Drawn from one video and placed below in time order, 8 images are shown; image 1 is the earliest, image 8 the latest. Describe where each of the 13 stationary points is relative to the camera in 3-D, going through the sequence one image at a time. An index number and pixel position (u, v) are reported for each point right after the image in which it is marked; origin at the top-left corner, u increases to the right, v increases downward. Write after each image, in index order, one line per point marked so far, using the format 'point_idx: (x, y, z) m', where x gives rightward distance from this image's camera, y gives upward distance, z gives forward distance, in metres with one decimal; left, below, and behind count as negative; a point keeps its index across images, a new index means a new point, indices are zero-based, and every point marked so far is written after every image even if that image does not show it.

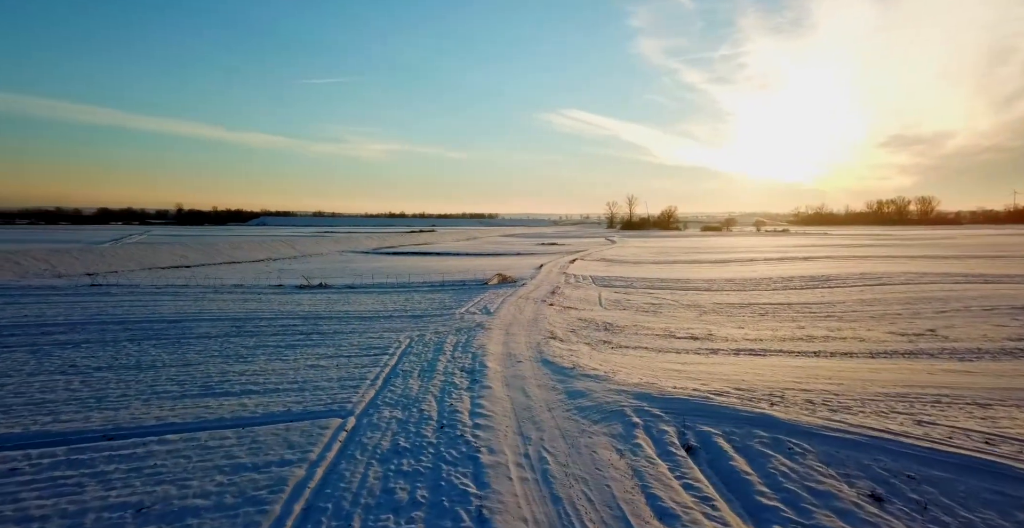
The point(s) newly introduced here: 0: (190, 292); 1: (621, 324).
0: (-6.1, -0.6, +10.7) m
1: (+1.6, -0.9, +8.6) m
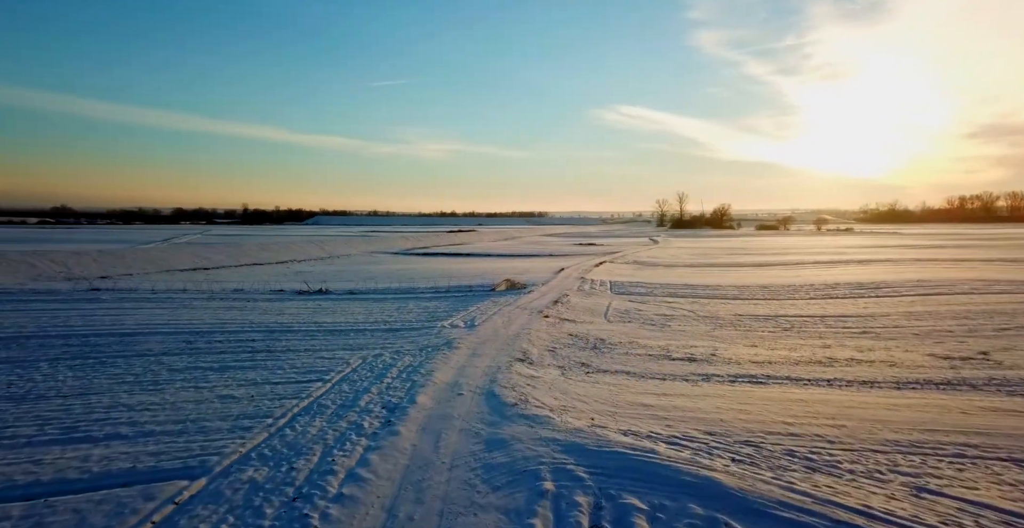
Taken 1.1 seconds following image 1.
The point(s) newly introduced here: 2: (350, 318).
0: (-6.2, -0.7, +10.5) m
1: (+1.4, -1.1, +8.0) m
2: (-2.6, -0.9, +8.8) m
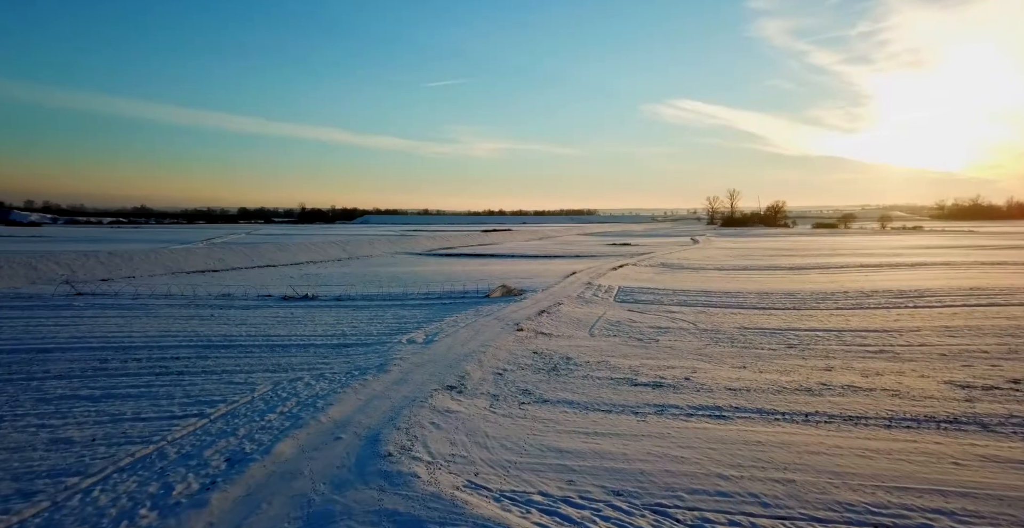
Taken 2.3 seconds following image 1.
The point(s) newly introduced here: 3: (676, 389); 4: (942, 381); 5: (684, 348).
0: (-6.5, -0.8, +10.3) m
1: (+0.9, -1.3, +7.3) m
2: (-3.0, -1.0, +8.4) m
3: (+1.8, -1.4, +6.3) m
4: (+6.1, -1.6, +8.0) m
5: (+2.8, -1.4, +9.3) m
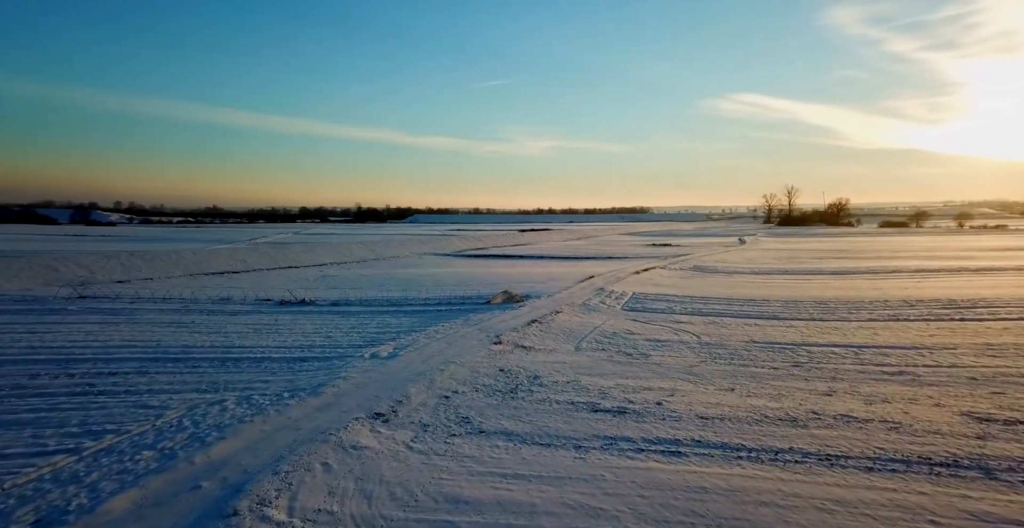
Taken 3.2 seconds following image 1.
0: (-6.8, -0.9, +10.3) m
1: (+0.5, -1.4, +6.9) m
2: (-3.4, -1.1, +8.2) m
3: (+1.3, -1.6, +5.8) m
4: (+5.6, -1.8, +7.2) m
5: (+2.5, -1.6, +8.8) m
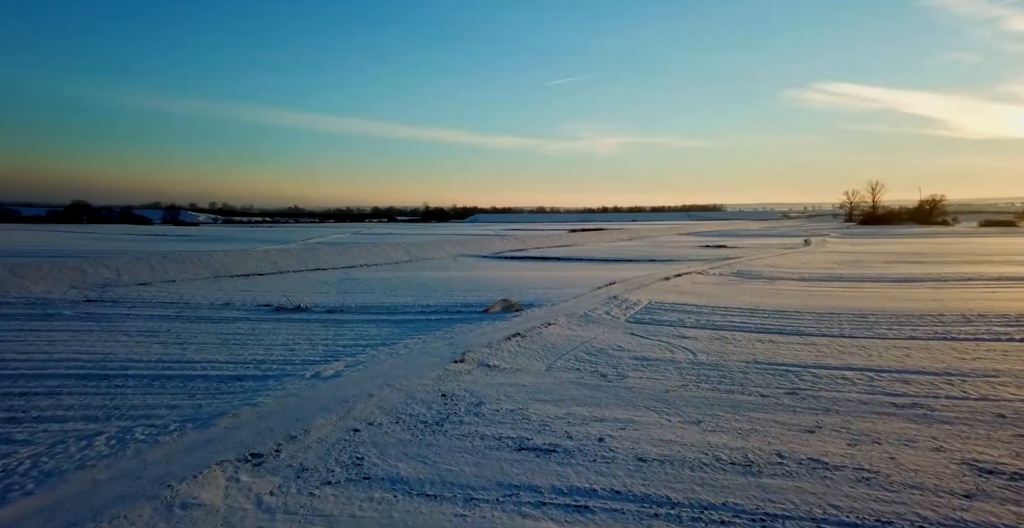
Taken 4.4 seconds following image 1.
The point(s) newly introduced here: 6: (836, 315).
0: (-7.1, -1.1, +10.5) m
1: (-0.3, -1.7, +6.4) m
2: (-4.0, -1.3, +8.1) m
3: (+0.5, -1.8, +5.3) m
4: (+4.9, -2.1, +6.3) m
5: (+1.9, -1.8, +8.1) m
6: (+10.6, -1.7, +18.6) m
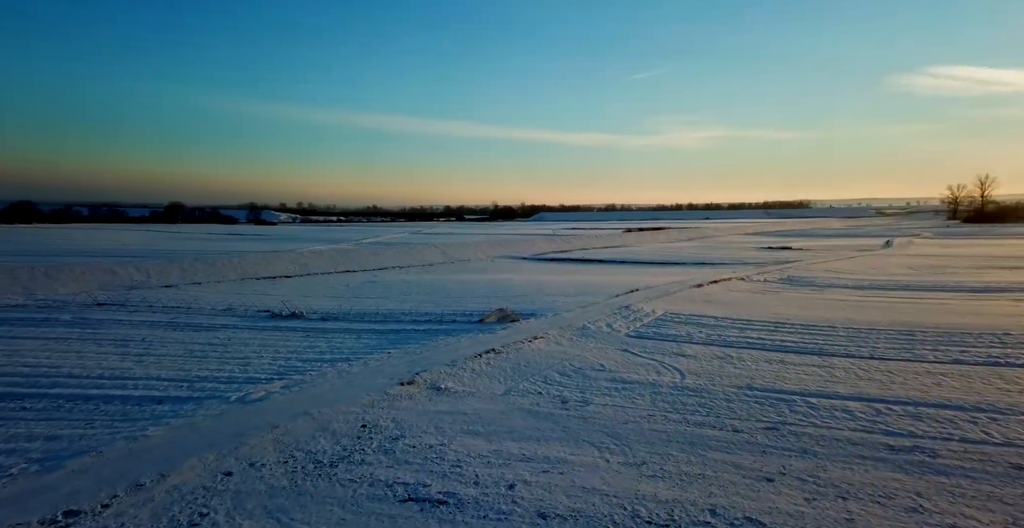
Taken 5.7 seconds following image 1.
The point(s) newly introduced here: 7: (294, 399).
0: (-7.6, -1.2, +10.7) m
1: (-1.1, -1.9, +6.0) m
2: (-4.7, -1.5, +8.0) m
3: (-0.5, -2.1, +4.8) m
4: (+4.0, -2.4, +5.3) m
5: (+1.2, -2.1, +7.5) m
6: (+10.9, -2.0, +17.0) m
7: (-2.6, -1.6, +6.8) m
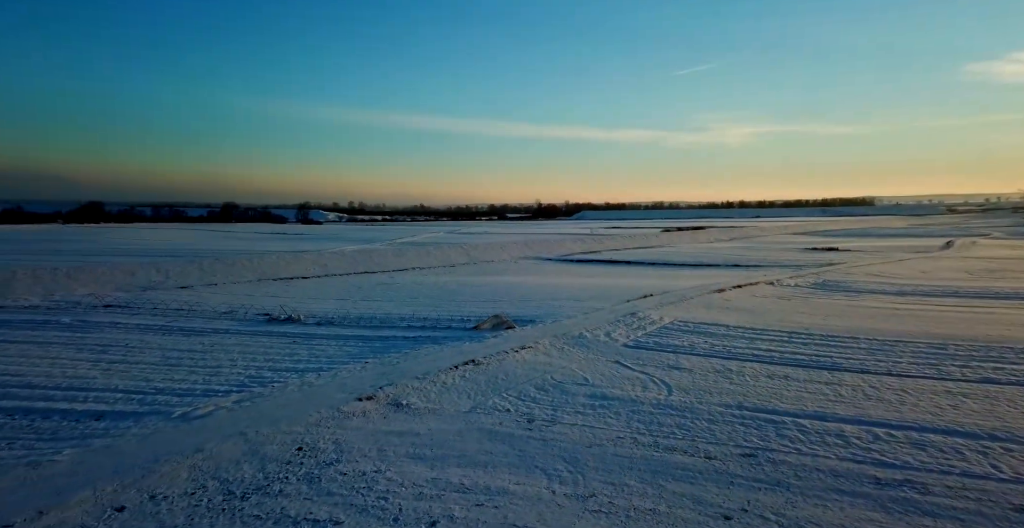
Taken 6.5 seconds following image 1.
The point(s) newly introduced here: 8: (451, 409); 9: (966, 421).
0: (-7.9, -1.3, +10.8) m
1: (-1.8, -2.1, +5.7) m
2: (-5.2, -1.7, +8.0) m
3: (-1.2, -2.2, +4.5) m
4: (+3.3, -2.6, +4.7) m
5: (+0.7, -2.3, +7.0) m
6: (+10.9, -2.2, +16.0) m
7: (-3.2, -1.8, +6.7) m
8: (-0.8, -2.0, +8.0) m
9: (+6.8, -2.6, +8.6) m
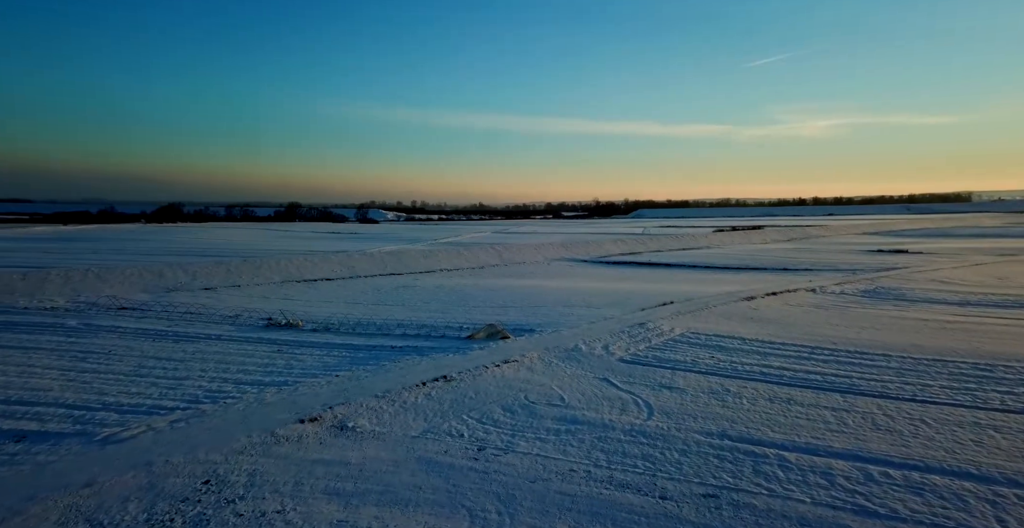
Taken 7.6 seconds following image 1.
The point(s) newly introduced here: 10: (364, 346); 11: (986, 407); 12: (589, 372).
0: (-8.2, -1.5, +11.0) m
1: (-2.6, -2.3, +5.4) m
2: (-5.8, -1.8, +7.9) m
3: (-2.1, -2.5, +4.1) m
4: (+2.4, -2.9, +3.9) m
5: (-0.1, -2.5, +6.5) m
6: (+10.9, -2.5, +14.5) m
7: (-3.9, -2.0, +6.4) m
8: (-1.4, -2.2, +7.5) m
9: (+6.2, -2.8, +7.5) m
10: (-3.2, -1.7, +12.3) m
11: (+8.5, -2.7, +10.3) m
12: (+1.6, -2.1, +11.1) m
